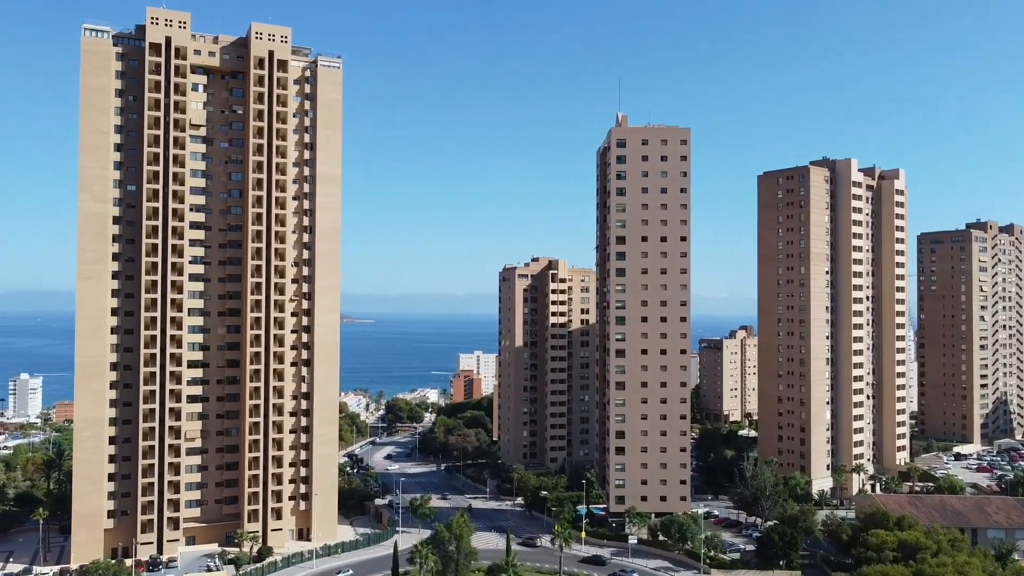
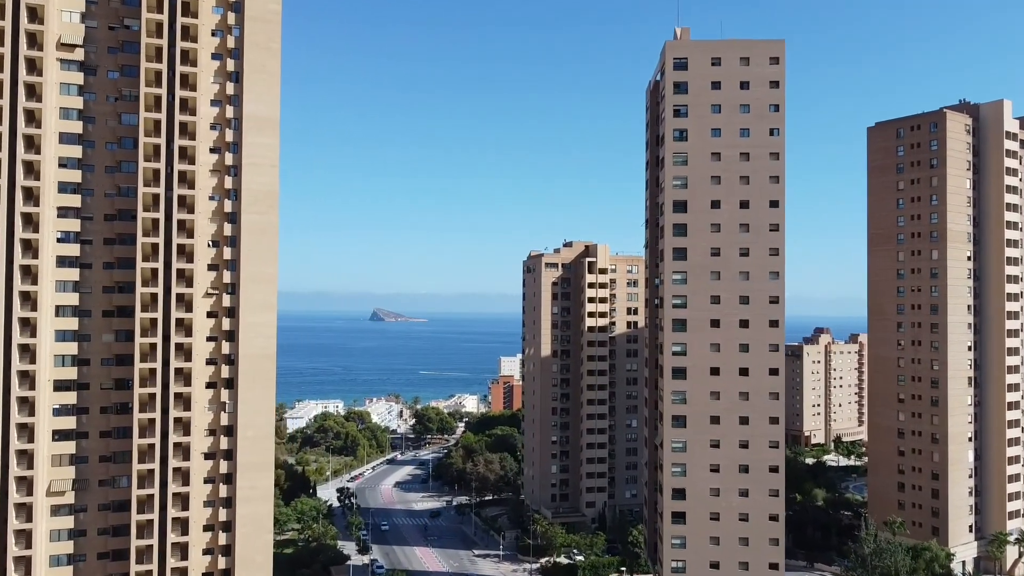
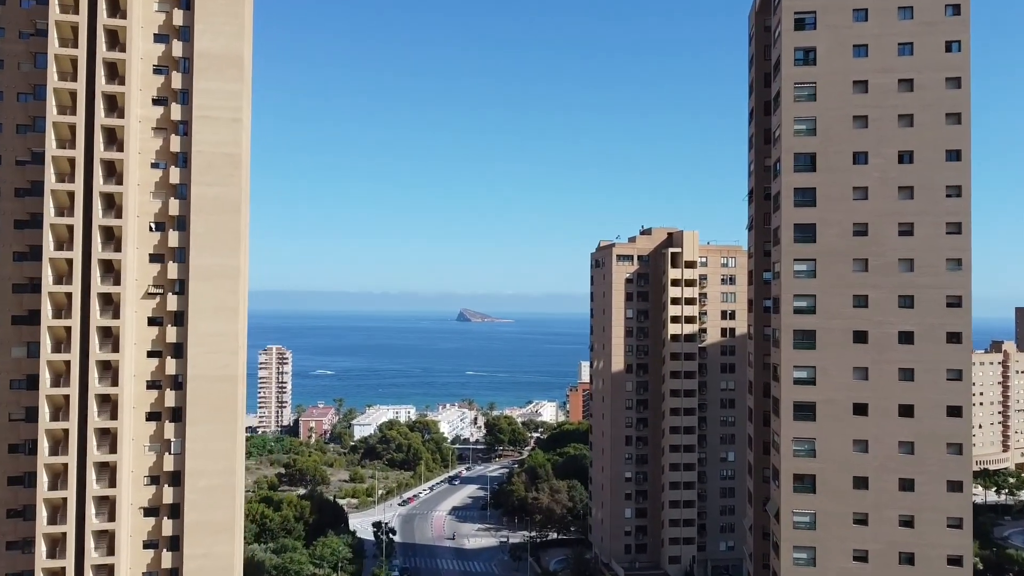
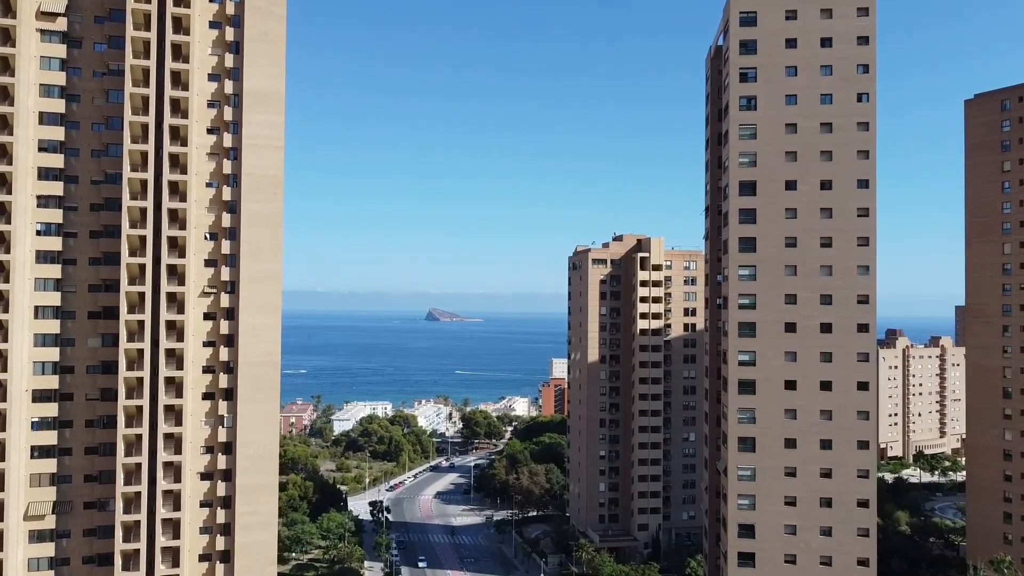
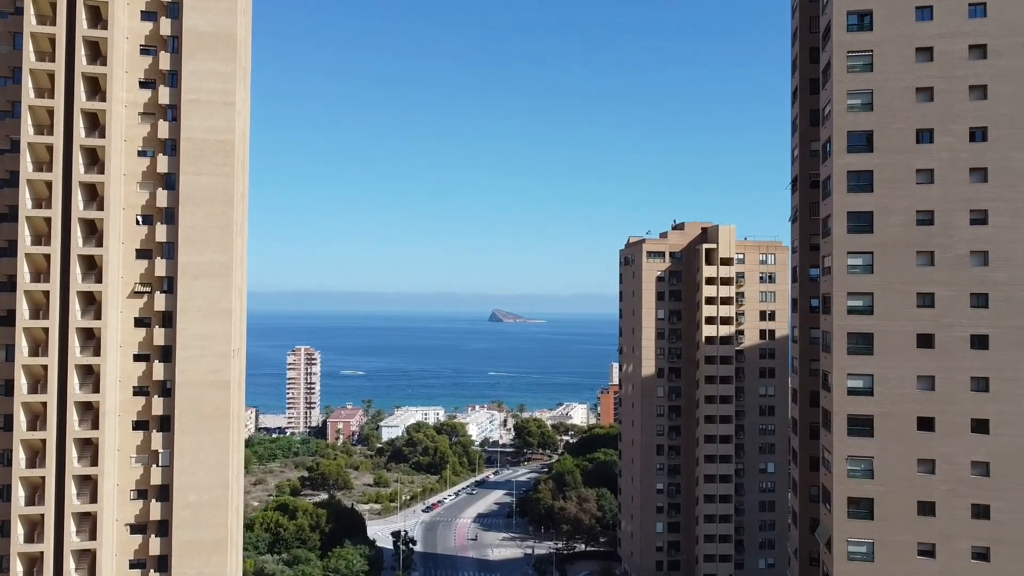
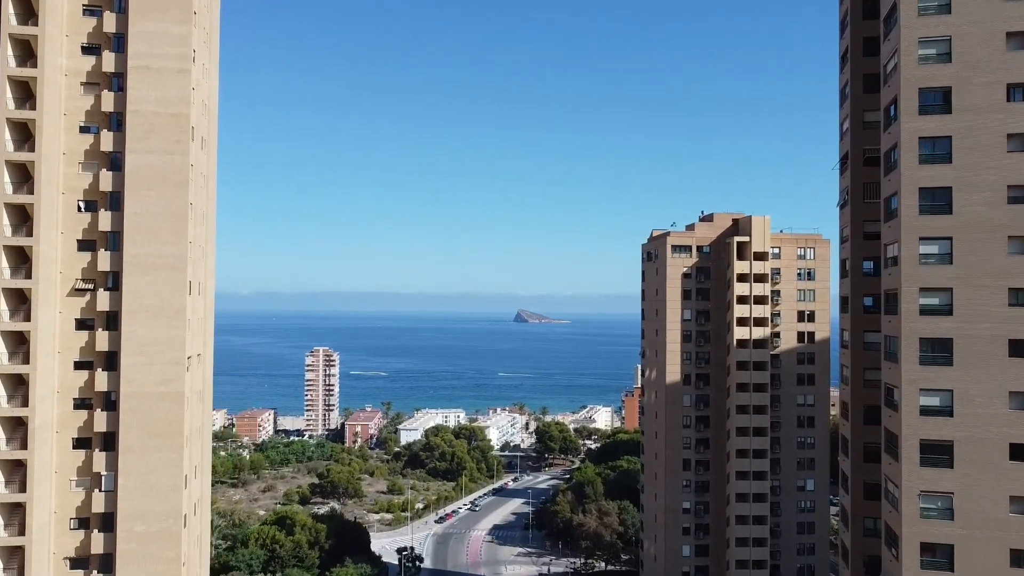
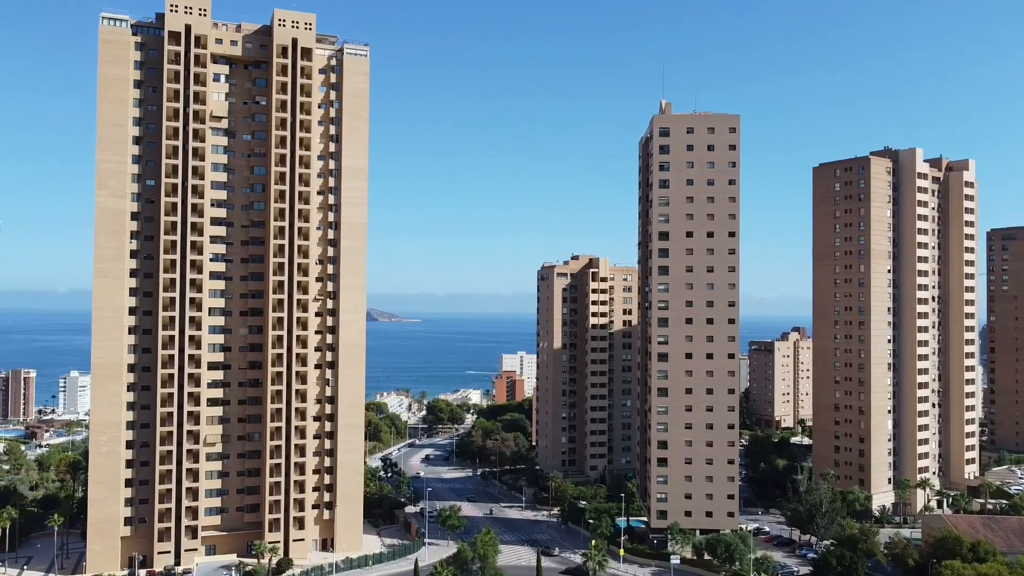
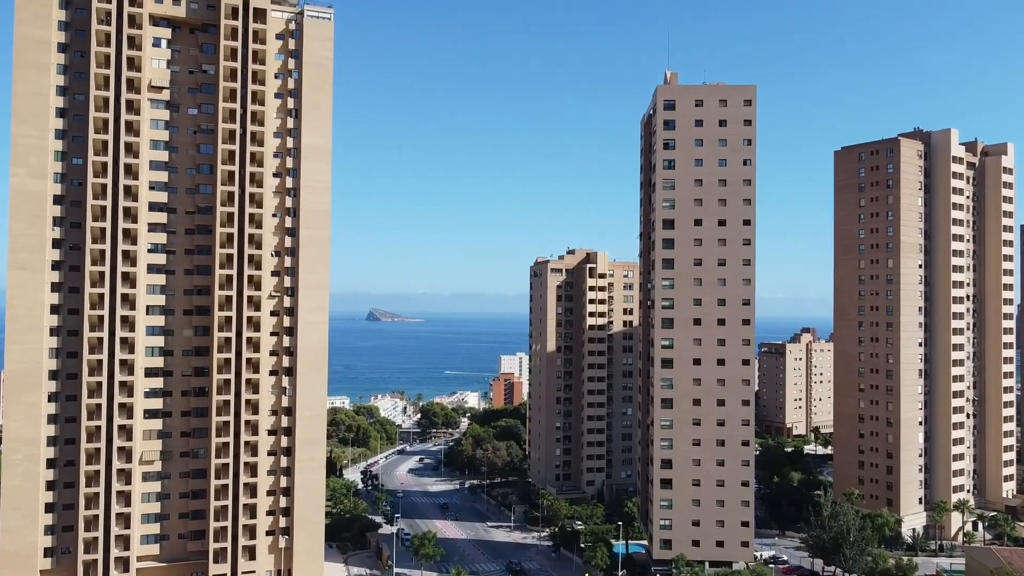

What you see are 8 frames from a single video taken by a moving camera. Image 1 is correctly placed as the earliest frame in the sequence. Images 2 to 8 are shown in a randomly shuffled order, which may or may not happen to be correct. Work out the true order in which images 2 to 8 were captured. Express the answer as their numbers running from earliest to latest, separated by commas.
7, 8, 2, 4, 3, 5, 6
